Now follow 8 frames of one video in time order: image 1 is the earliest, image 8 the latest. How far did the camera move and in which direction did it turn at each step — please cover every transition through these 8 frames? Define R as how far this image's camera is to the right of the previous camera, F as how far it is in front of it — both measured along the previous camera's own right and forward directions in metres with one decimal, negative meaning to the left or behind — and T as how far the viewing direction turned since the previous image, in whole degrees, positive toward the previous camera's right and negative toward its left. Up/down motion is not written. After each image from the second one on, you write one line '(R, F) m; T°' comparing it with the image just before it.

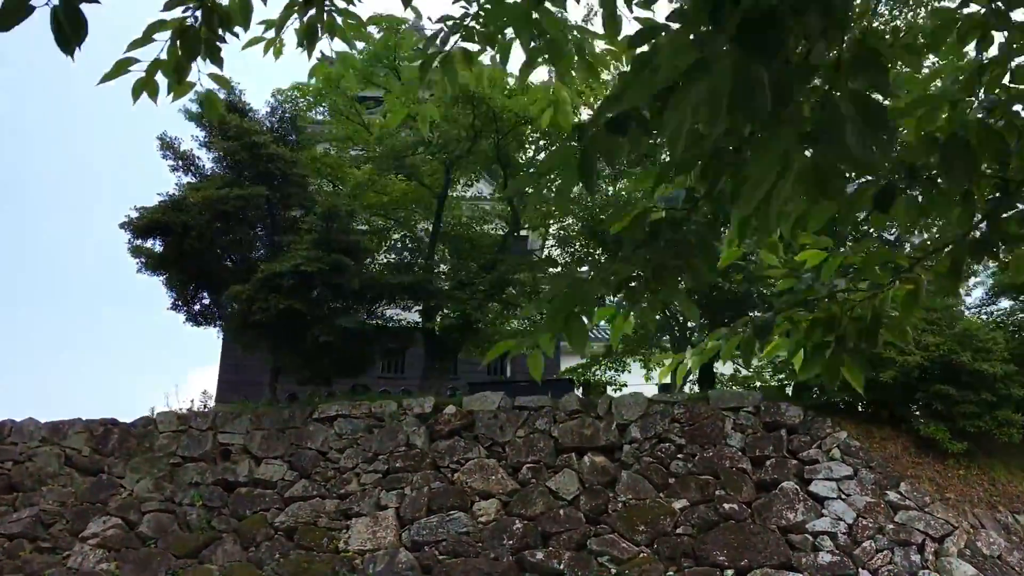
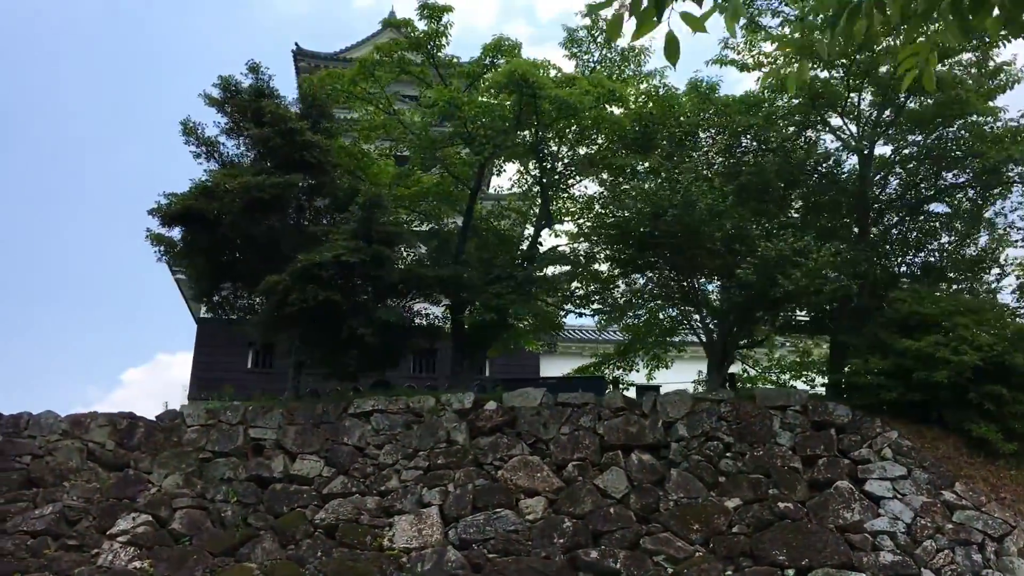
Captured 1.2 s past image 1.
(-1.0, +0.2) m; +3°
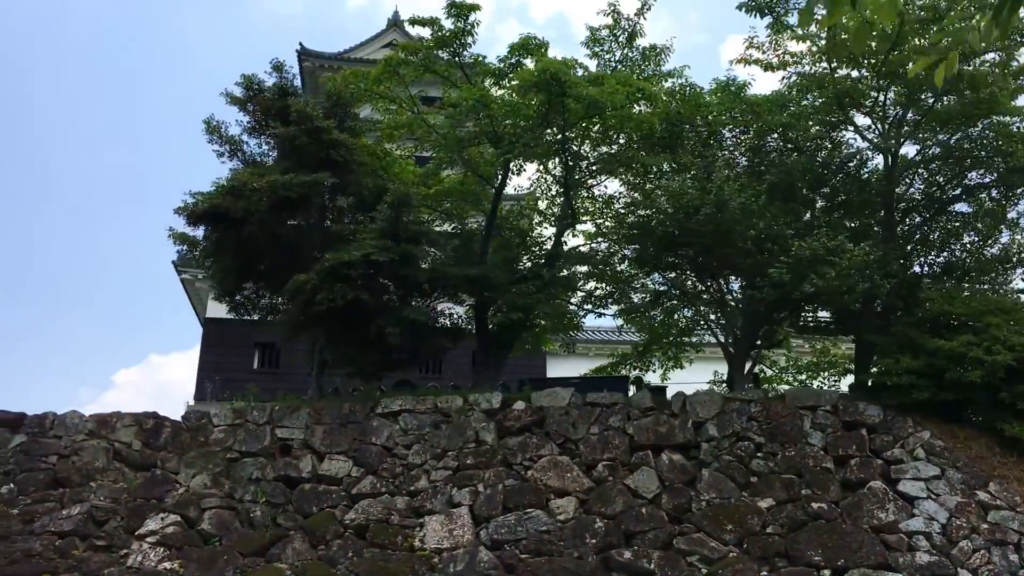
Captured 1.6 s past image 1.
(-0.4, 0.0) m; 0°
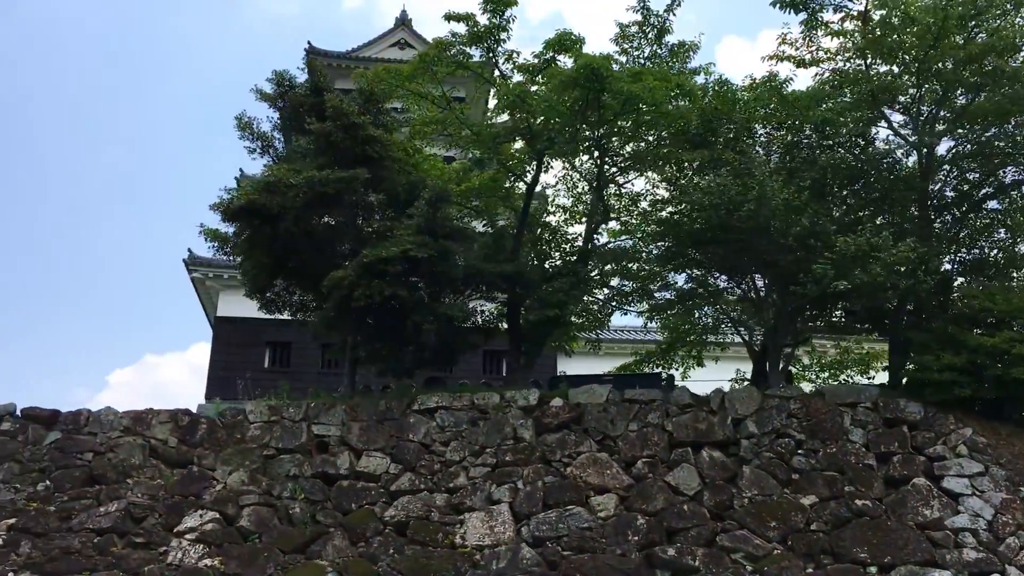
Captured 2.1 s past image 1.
(-0.4, 0.0) m; 0°
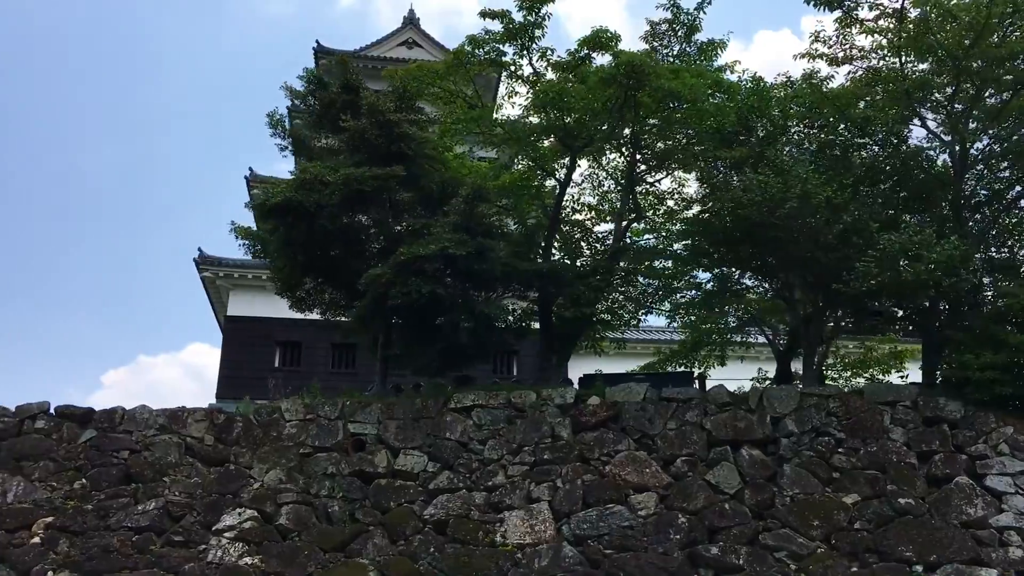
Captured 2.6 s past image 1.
(-0.4, 0.0) m; 0°
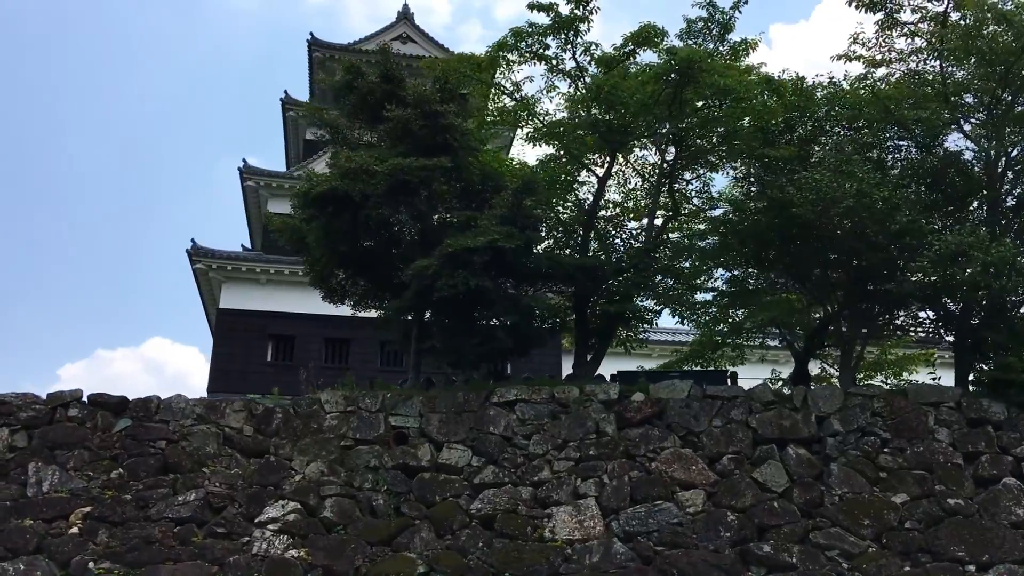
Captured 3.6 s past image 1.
(-0.8, +0.1) m; +2°
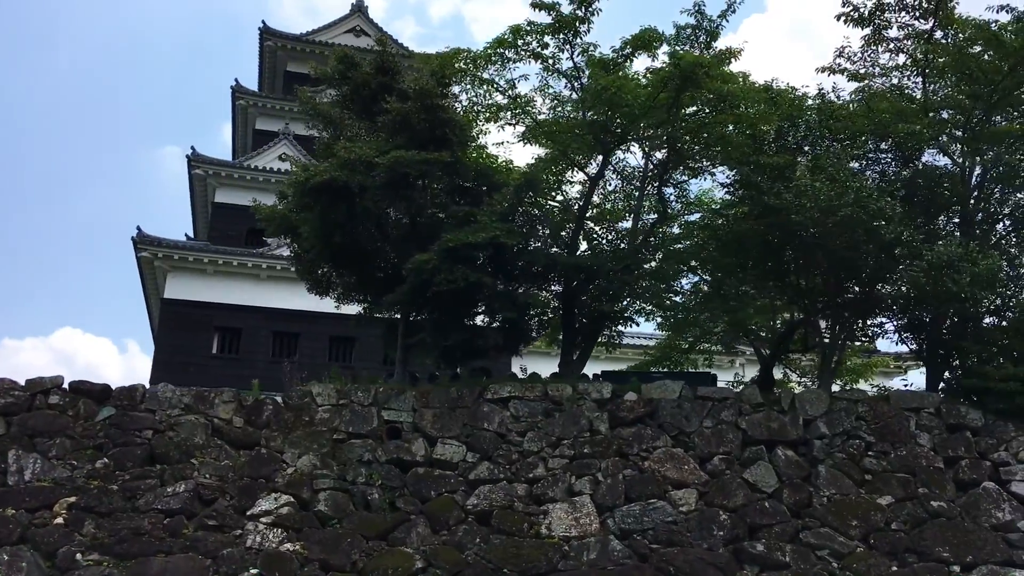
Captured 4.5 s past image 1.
(-0.6, 0.0) m; +4°
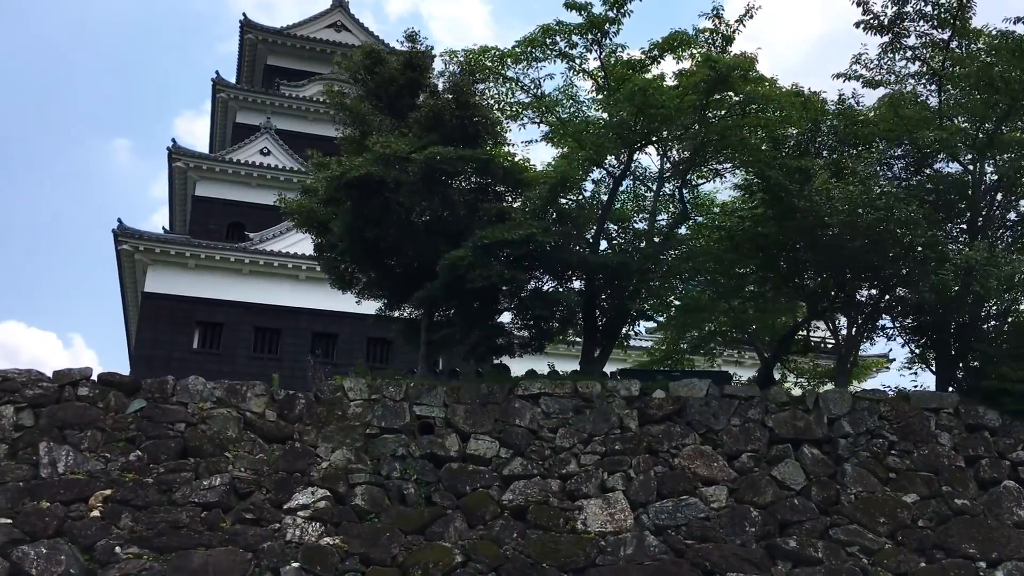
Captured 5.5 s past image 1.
(-0.7, -0.1) m; +2°
